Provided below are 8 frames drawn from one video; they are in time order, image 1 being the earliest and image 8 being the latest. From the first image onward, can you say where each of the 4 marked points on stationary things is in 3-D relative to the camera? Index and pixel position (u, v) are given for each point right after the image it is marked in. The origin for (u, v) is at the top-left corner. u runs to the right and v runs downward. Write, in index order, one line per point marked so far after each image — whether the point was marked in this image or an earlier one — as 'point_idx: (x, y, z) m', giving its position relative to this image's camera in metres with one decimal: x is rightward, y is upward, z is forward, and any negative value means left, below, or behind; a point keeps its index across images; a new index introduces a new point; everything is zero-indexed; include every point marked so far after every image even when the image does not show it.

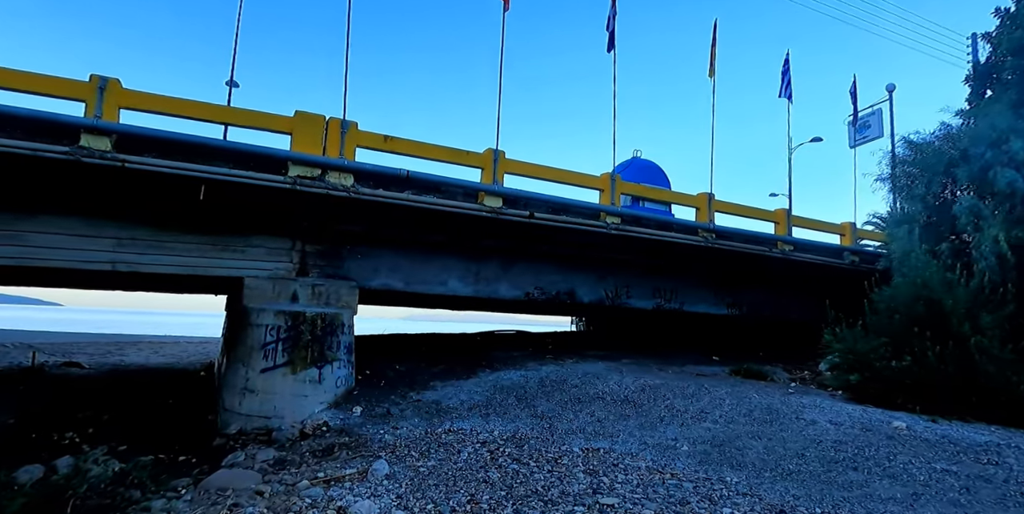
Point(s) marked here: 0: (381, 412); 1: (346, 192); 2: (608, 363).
0: (-1.9, -2.4, +7.6) m
1: (-2.6, +1.0, +7.8) m
2: (+2.0, -2.2, +10.7) m
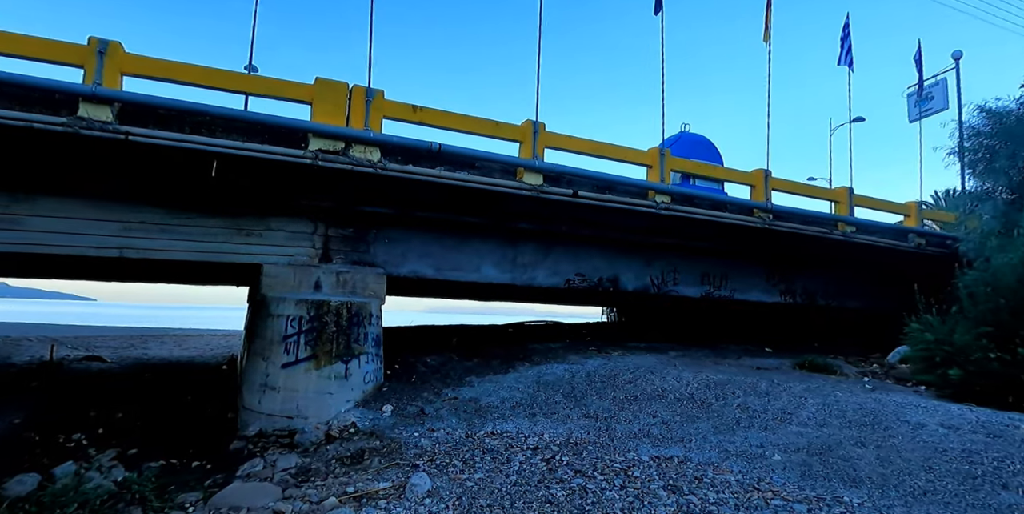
0: (-1.3, -2.1, +6.8) m
1: (-1.9, +1.2, +7.0) m
2: (+2.8, -1.9, +9.7) m
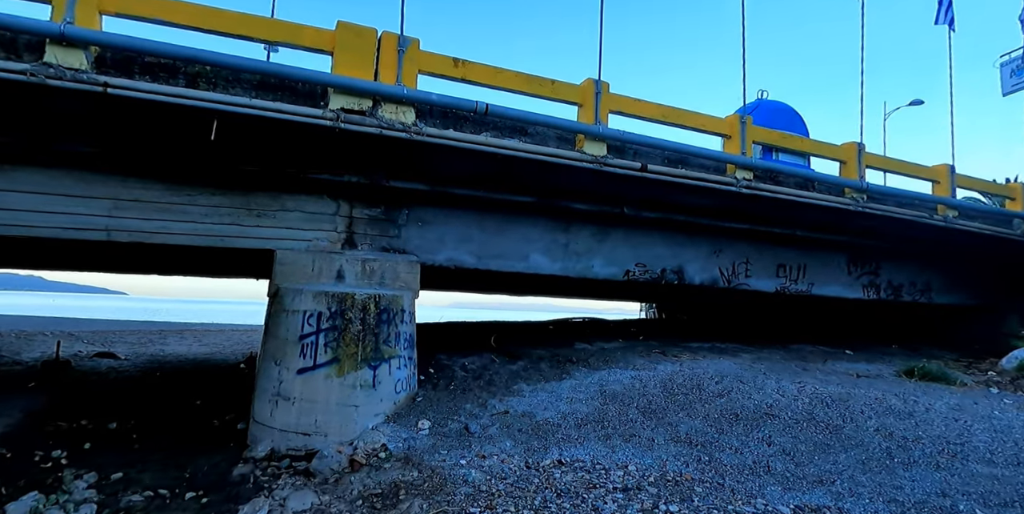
0: (-0.6, -1.9, +5.6) m
1: (-1.2, +1.4, +5.7) m
2: (+3.6, -1.7, +8.3) m
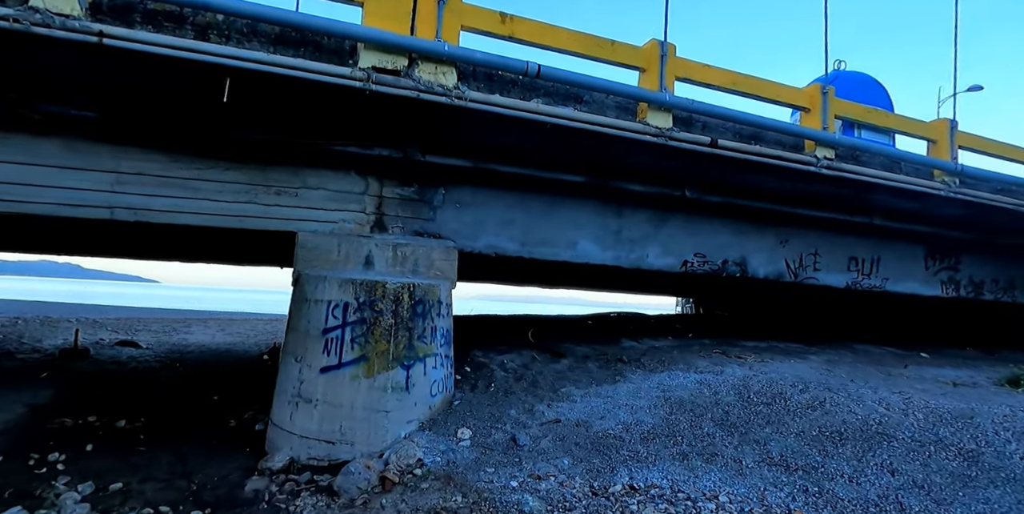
0: (-0.1, -1.8, +4.8) m
1: (-0.7, +1.6, +4.9) m
2: (+4.3, -1.6, +7.3) m
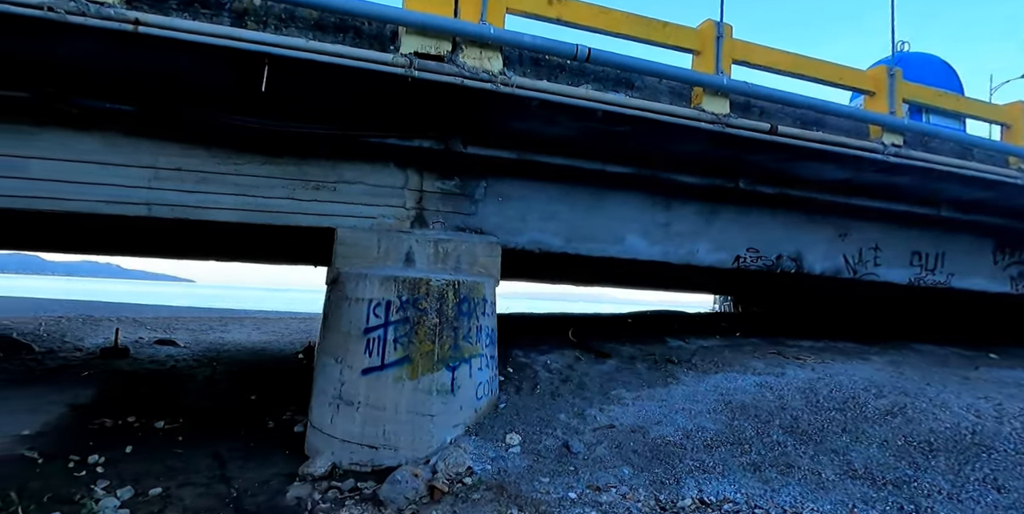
0: (+0.4, -1.7, +4.5) m
1: (-0.2, +1.6, +4.7) m
2: (+4.8, -1.5, +6.8) m
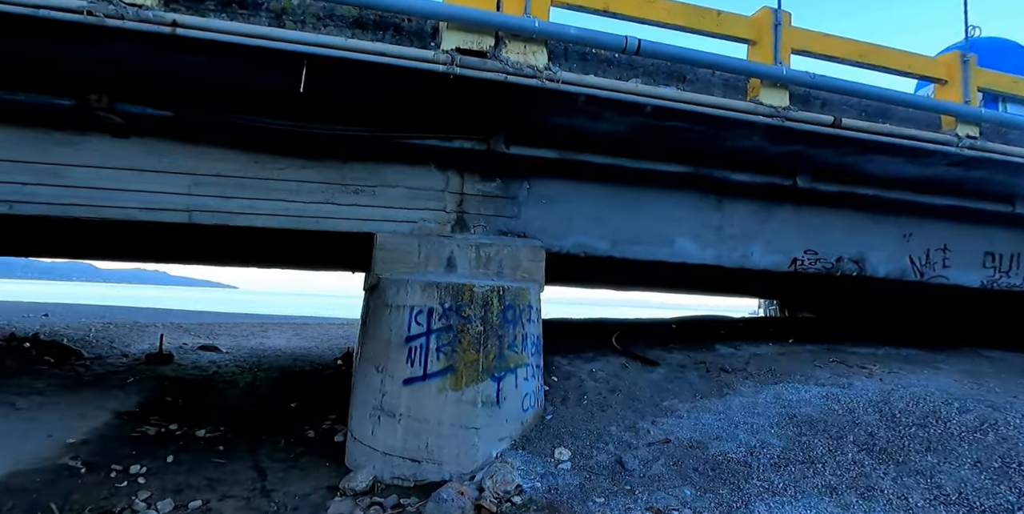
0: (+0.8, -1.8, +4.2) m
1: (+0.2, +1.6, +4.4) m
2: (+5.4, -1.5, +6.3) m
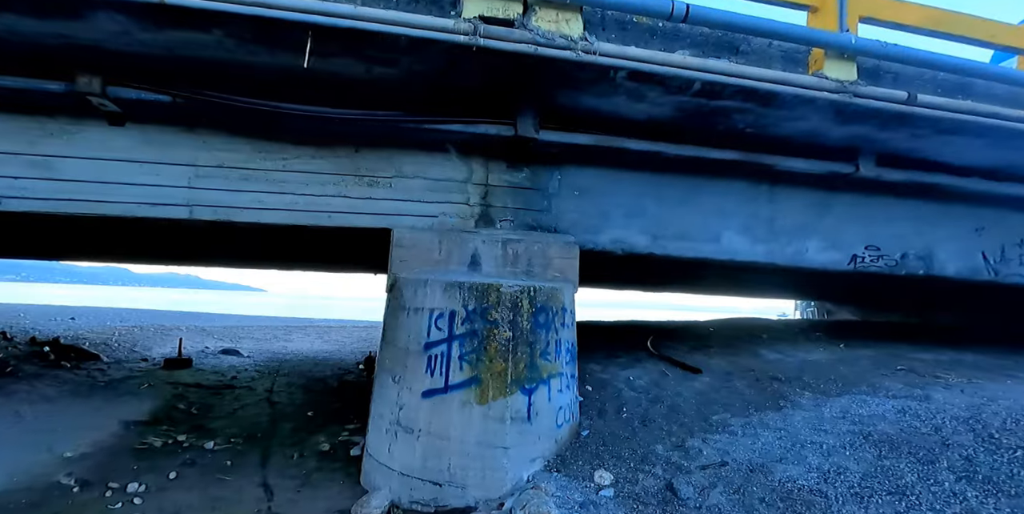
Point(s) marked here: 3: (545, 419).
0: (+1.1, -1.7, +3.7) m
1: (+0.4, +1.6, +3.9) m
2: (+5.7, -1.4, +5.5) m
3: (+0.3, -1.3, +4.0) m
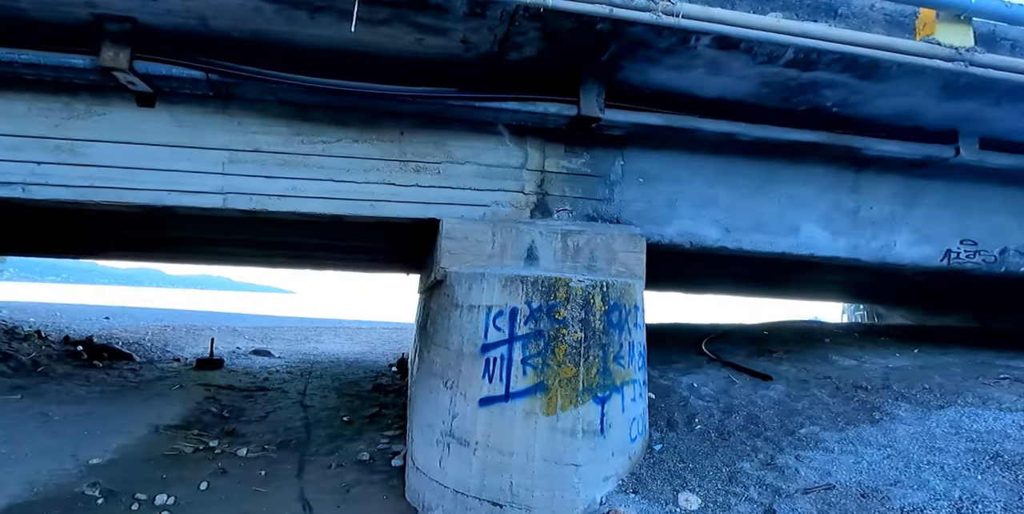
0: (+1.6, -1.7, +3.1) m
1: (+0.9, +1.7, +3.4) m
2: (+6.3, -1.4, +4.8) m
3: (+0.7, -1.2, +3.5) m
